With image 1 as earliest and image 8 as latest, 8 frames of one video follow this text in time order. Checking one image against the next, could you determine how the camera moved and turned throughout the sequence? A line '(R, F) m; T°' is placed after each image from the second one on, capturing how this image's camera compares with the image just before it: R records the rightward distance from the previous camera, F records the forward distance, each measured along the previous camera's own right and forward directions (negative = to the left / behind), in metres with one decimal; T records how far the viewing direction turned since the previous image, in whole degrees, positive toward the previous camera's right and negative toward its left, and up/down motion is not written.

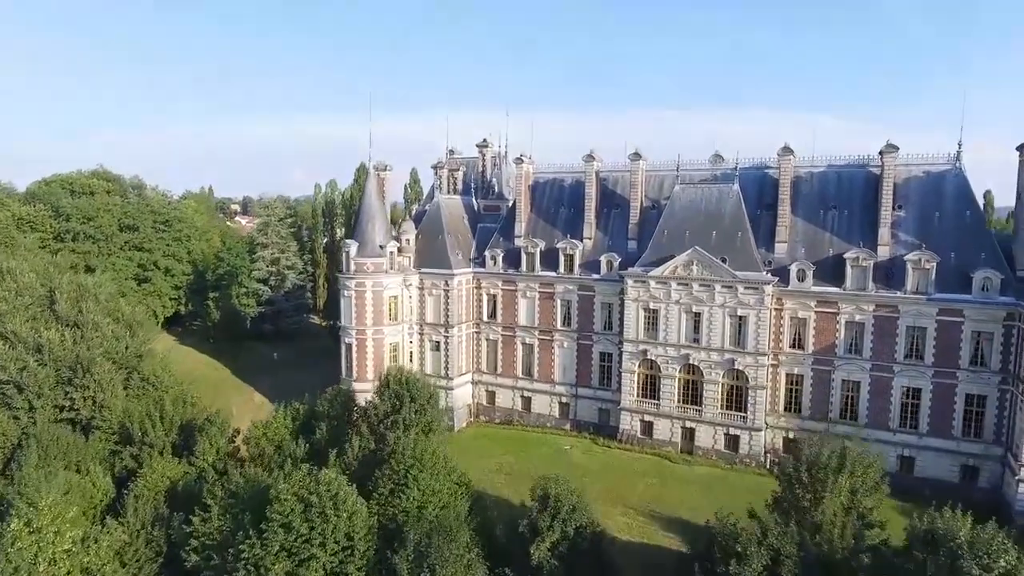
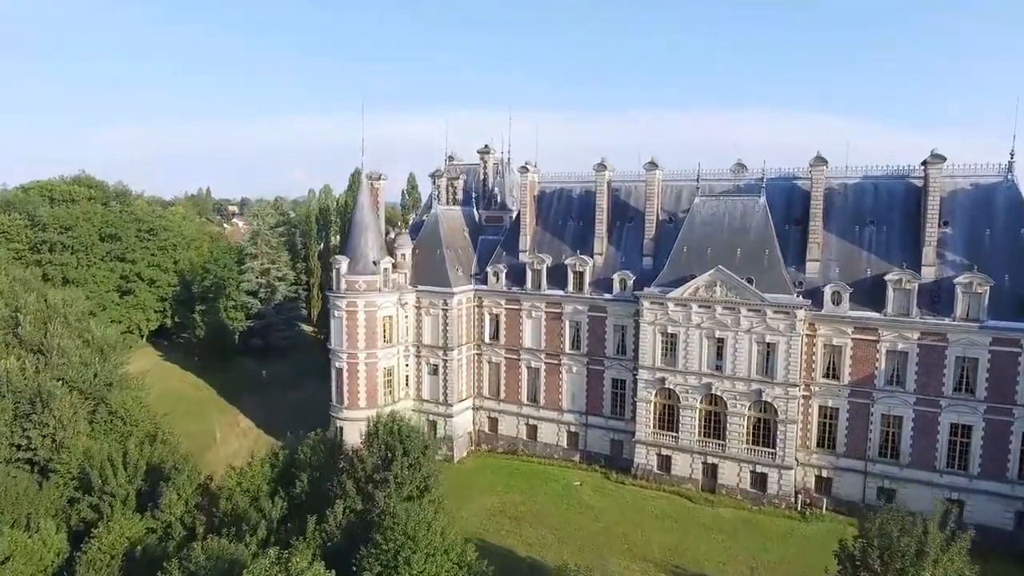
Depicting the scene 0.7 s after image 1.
(-0.3, +3.4) m; 0°
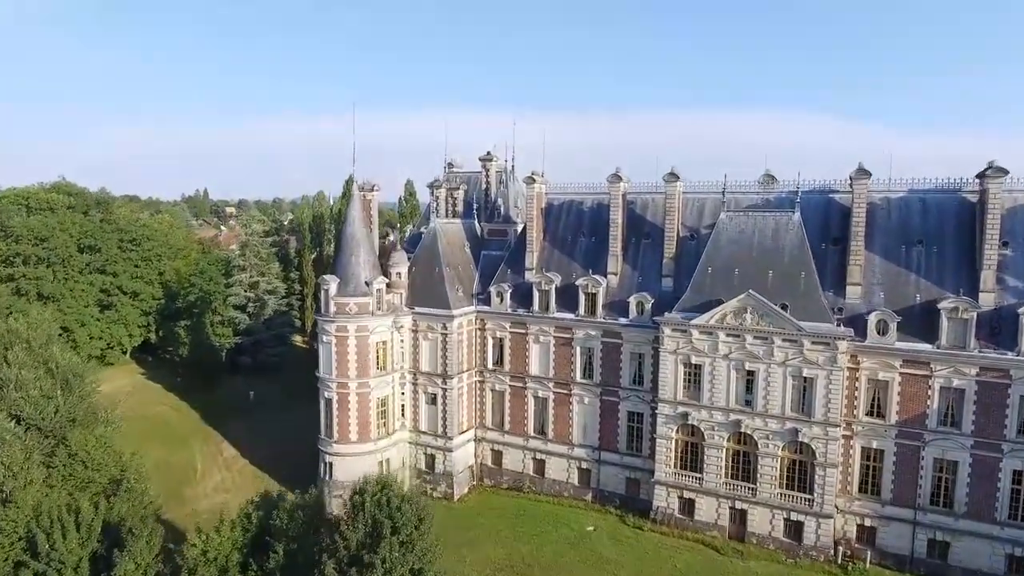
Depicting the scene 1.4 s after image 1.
(-0.3, +3.5) m; 0°
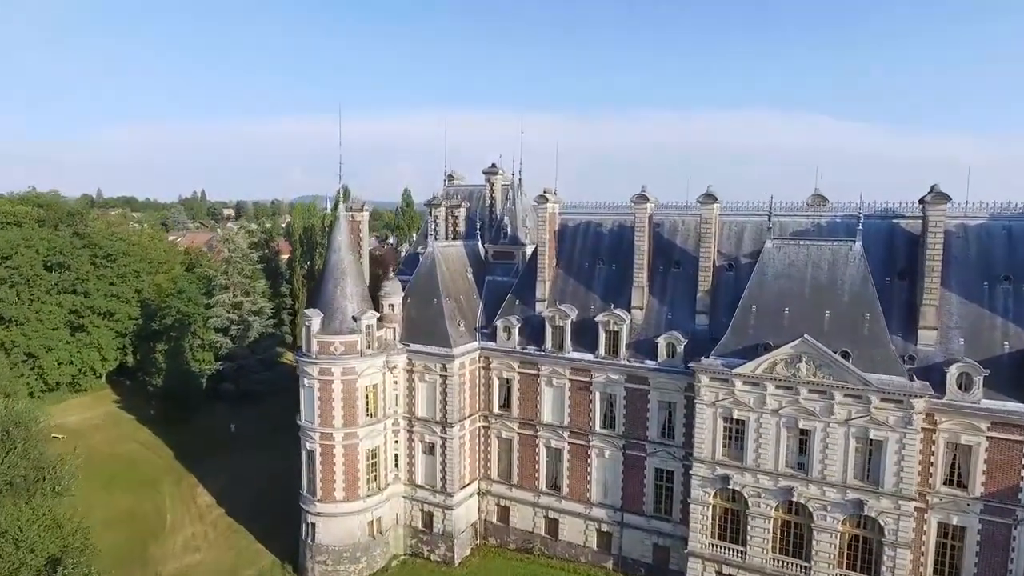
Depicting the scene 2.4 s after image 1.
(-0.5, +4.7) m; 0°
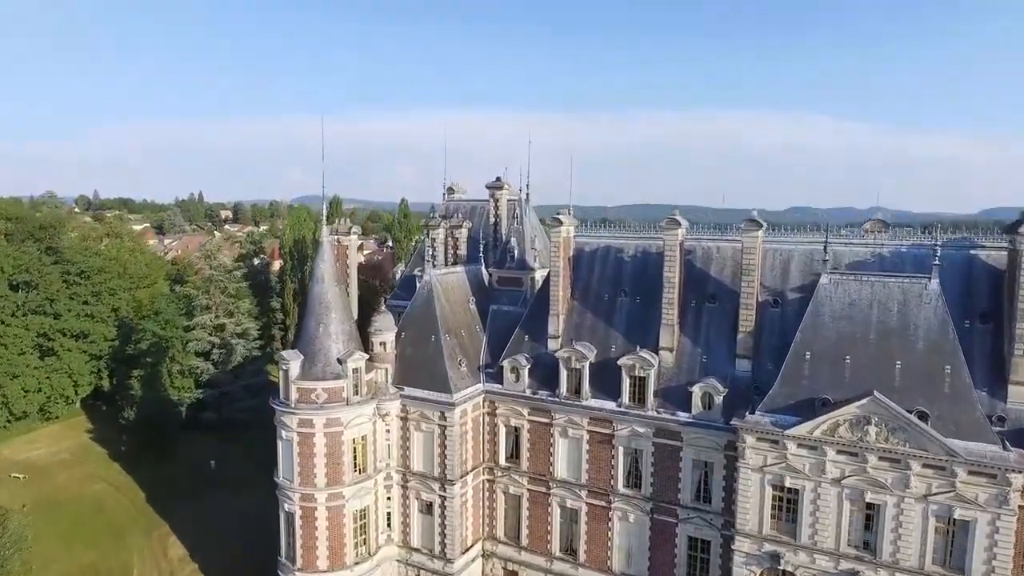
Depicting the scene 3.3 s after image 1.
(-0.4, +4.2) m; 0°
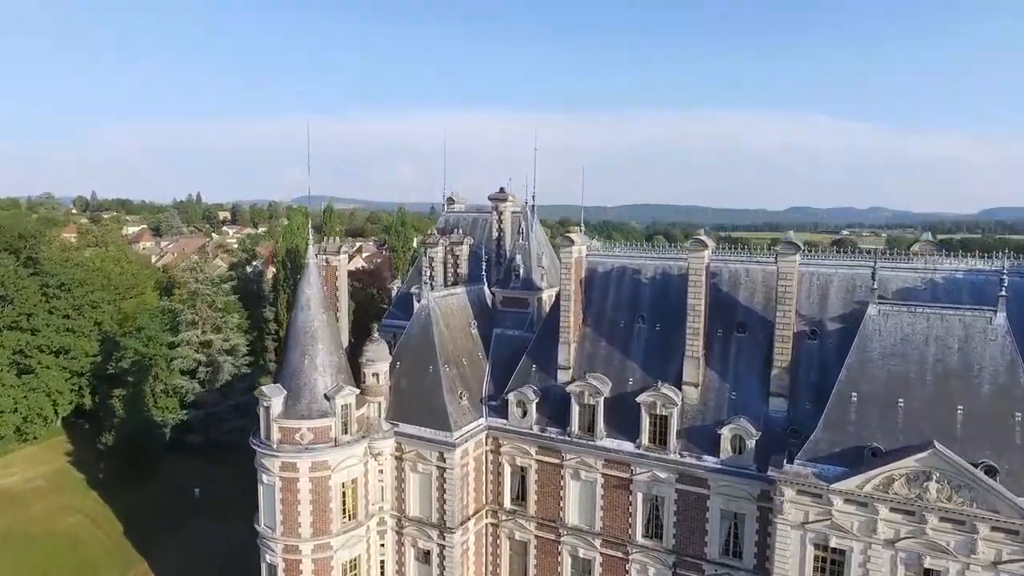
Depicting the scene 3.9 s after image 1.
(-0.3, +2.8) m; 0°
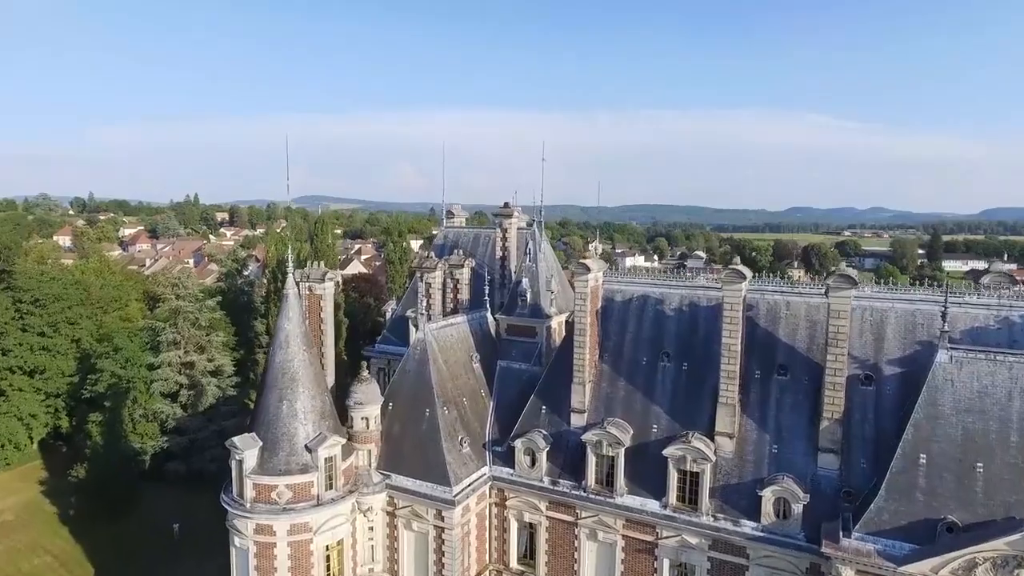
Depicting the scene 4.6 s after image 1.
(-0.3, +3.1) m; 0°
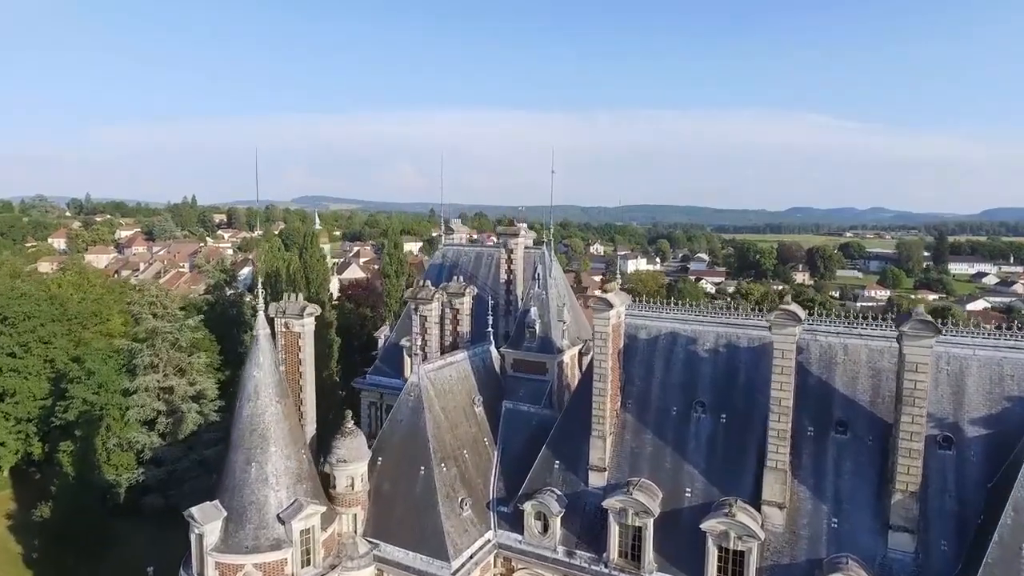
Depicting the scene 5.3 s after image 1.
(-0.3, +3.3) m; 0°
